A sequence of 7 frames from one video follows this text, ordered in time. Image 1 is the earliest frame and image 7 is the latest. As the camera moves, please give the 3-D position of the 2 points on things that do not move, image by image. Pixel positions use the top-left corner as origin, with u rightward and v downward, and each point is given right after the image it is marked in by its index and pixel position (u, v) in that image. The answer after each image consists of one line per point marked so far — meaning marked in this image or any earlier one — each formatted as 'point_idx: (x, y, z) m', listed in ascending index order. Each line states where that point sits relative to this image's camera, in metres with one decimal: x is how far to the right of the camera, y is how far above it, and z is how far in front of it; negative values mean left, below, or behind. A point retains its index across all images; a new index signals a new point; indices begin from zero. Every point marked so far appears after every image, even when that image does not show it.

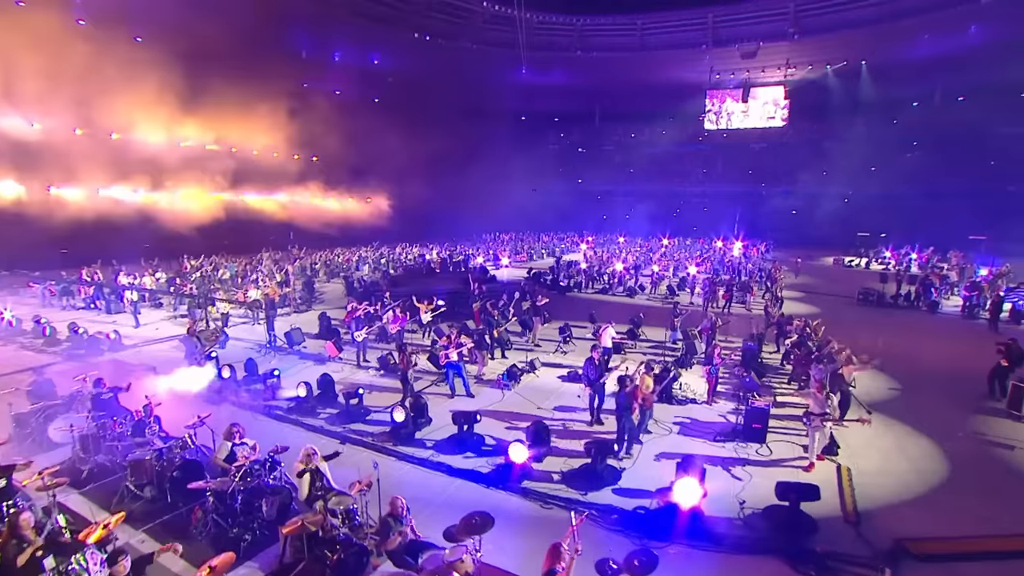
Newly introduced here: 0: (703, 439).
0: (+4.0, -3.2, +11.1) m
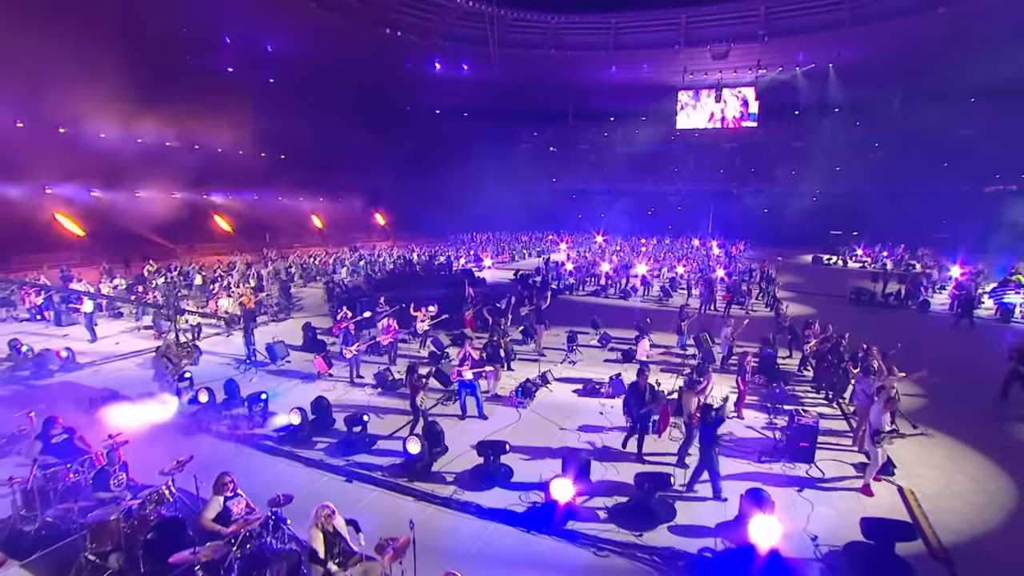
0: (+4.5, -3.3, +10.1) m
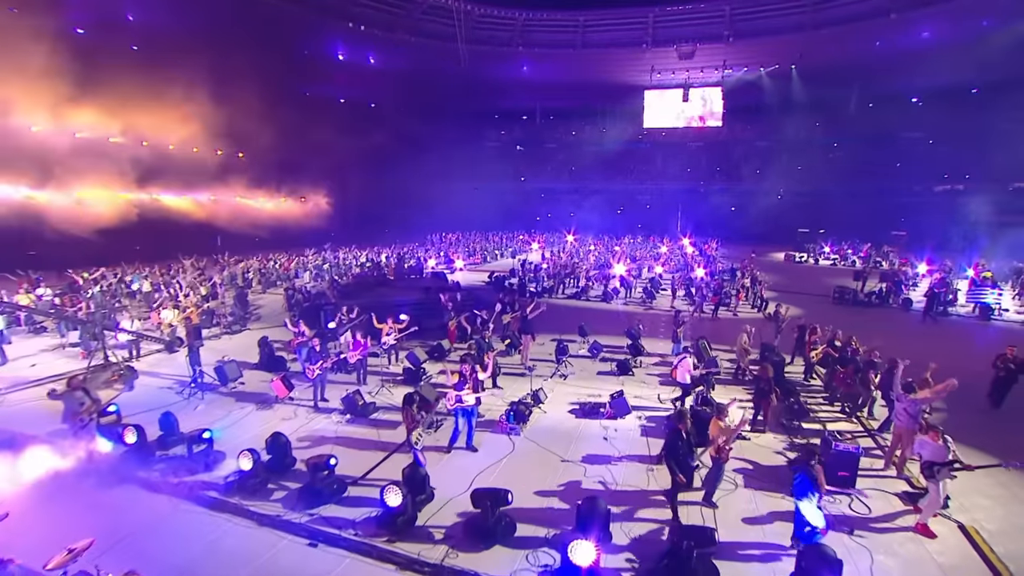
0: (+4.5, -3.5, +8.8) m
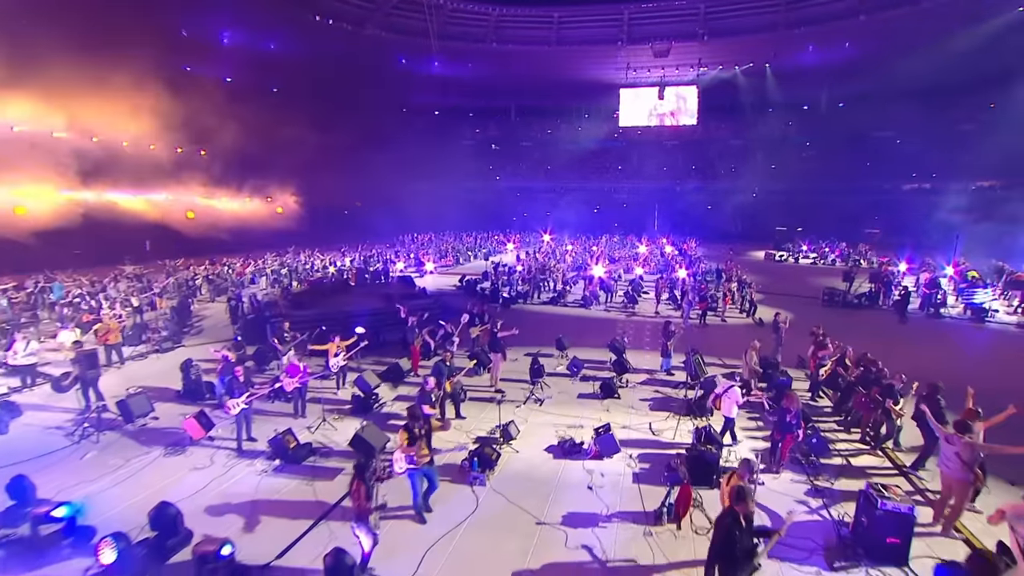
0: (+4.0, -3.7, +6.9) m
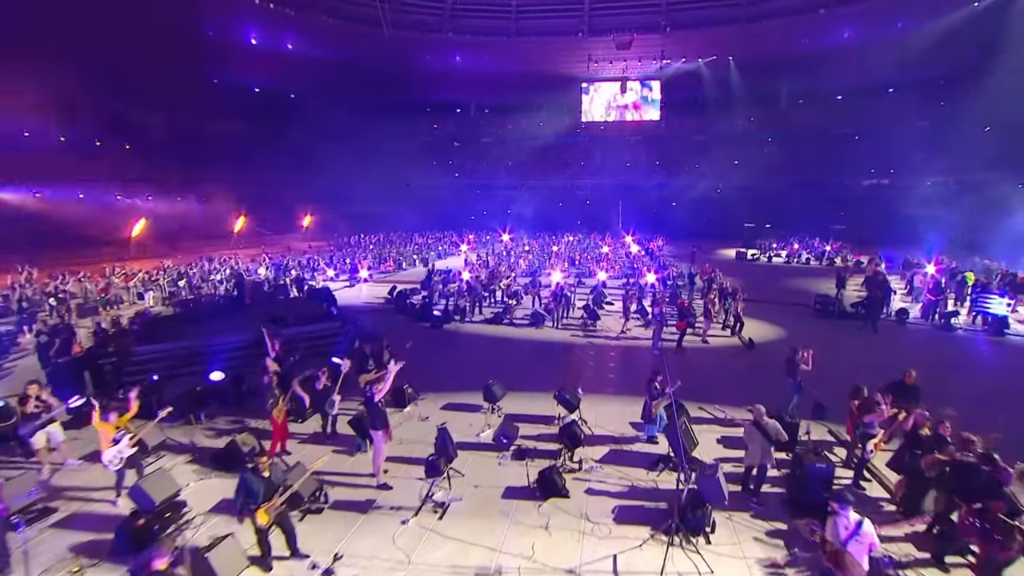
0: (+2.6, -4.2, +2.4) m
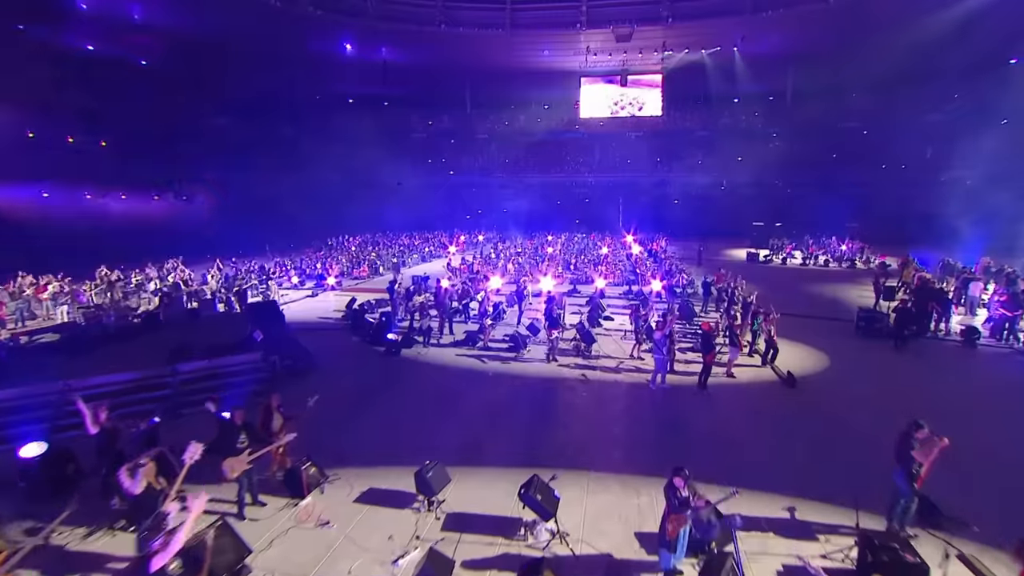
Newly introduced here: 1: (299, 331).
0: (+1.8, -4.8, -1.5) m
1: (-7.7, -1.4, +18.6) m
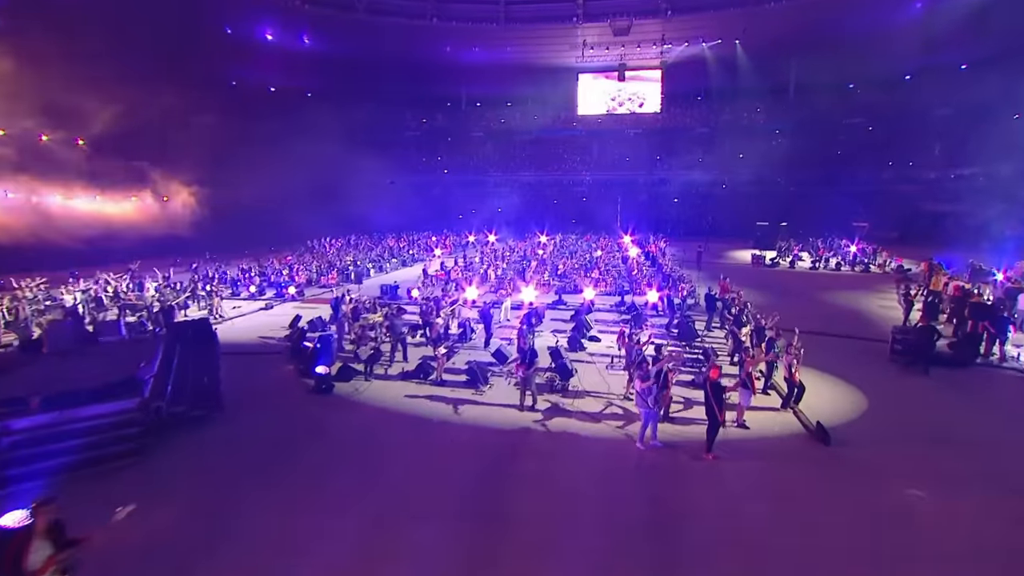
0: (+0.8, -5.3, -4.6) m
1: (-8.7, -1.9, +15.6) m
